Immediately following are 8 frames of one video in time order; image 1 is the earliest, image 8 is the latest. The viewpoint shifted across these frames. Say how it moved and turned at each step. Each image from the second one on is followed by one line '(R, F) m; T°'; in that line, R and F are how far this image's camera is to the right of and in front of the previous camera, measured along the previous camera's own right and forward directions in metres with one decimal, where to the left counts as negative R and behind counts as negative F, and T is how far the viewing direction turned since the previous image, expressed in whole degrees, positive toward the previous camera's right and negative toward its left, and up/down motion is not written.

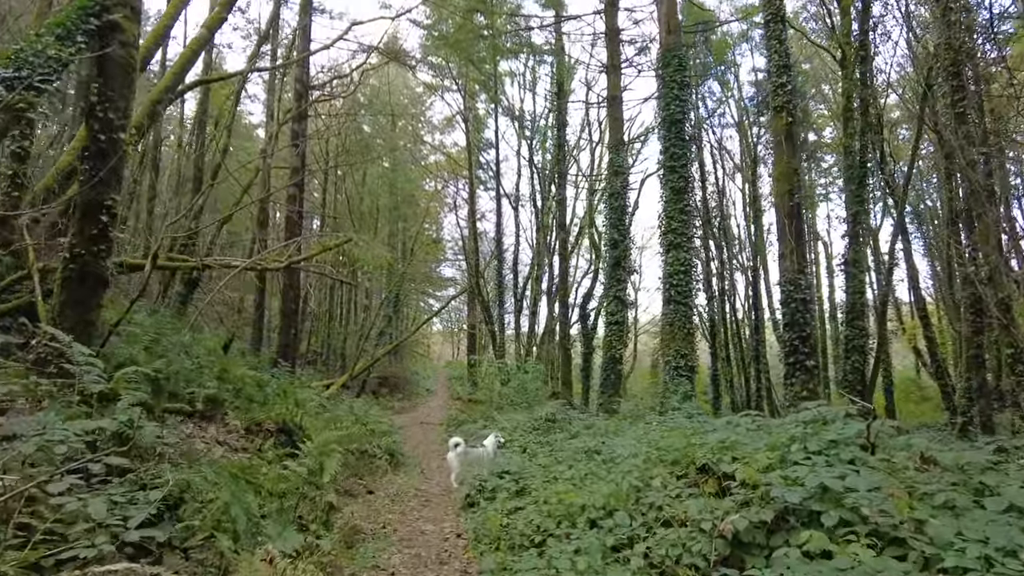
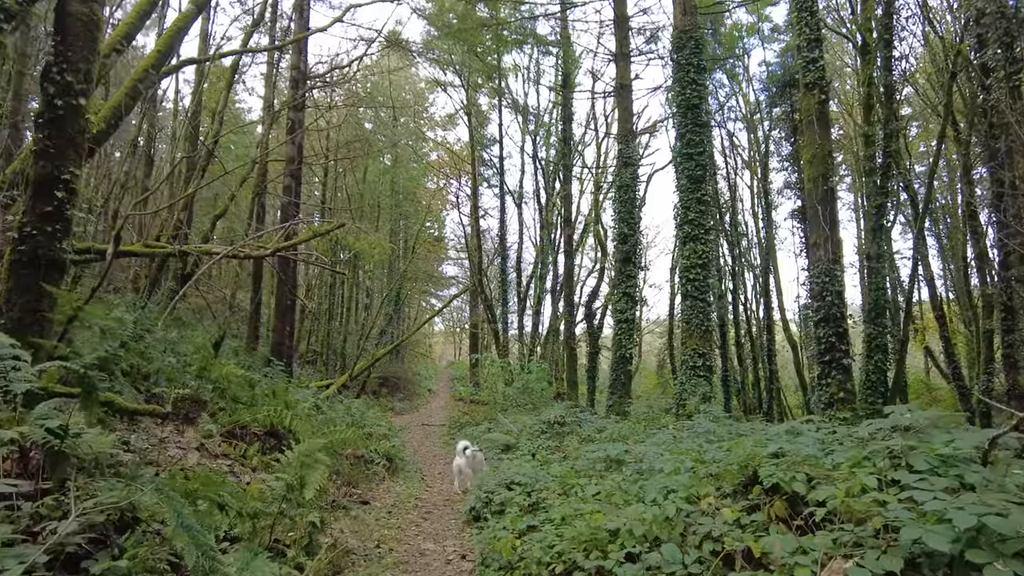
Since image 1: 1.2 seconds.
(-0.1, +0.7) m; 0°
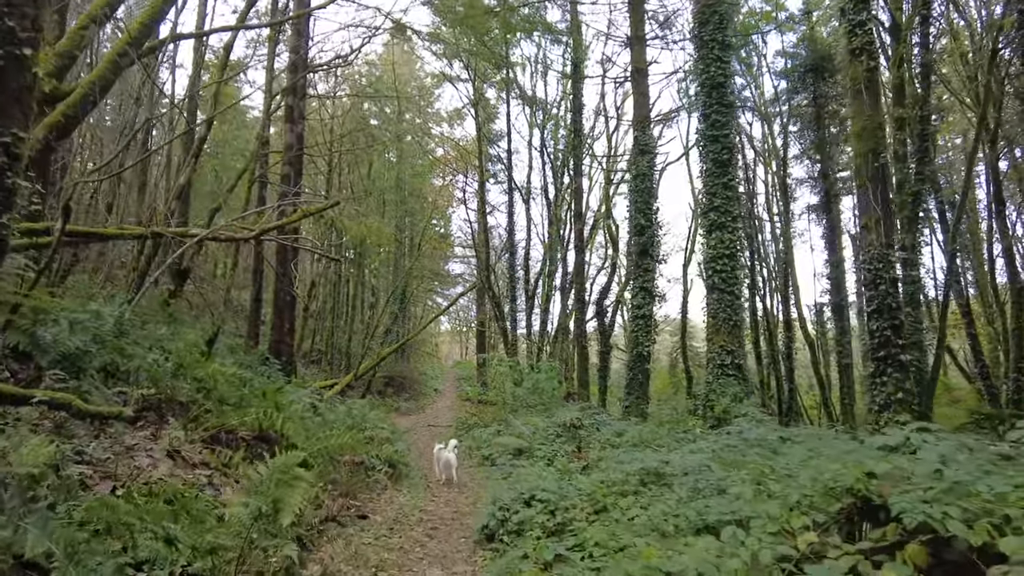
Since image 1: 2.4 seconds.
(-0.1, +0.7) m; -1°
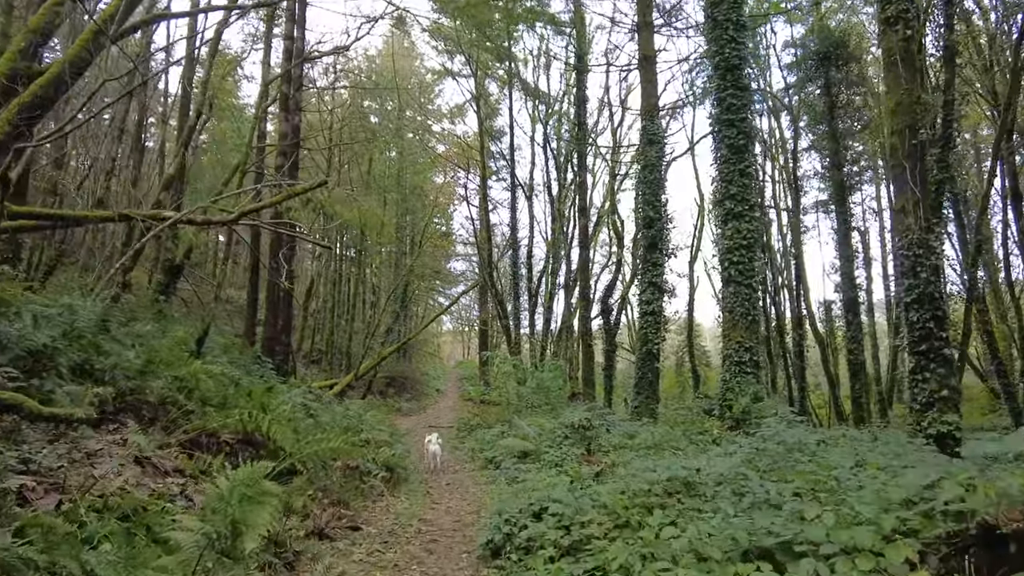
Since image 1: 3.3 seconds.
(0.0, +0.5) m; 0°
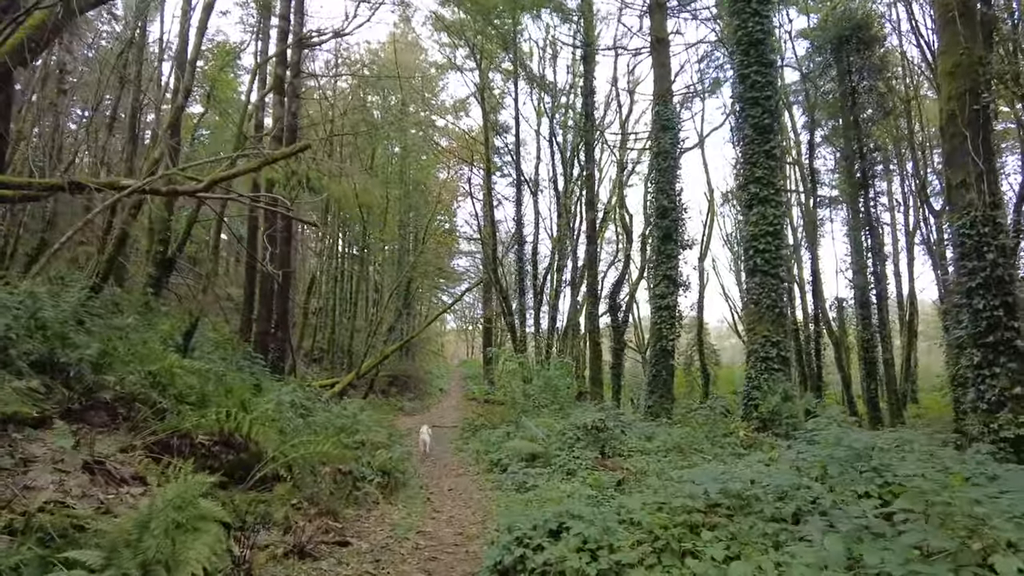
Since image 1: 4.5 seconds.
(-0.1, +0.7) m; 0°
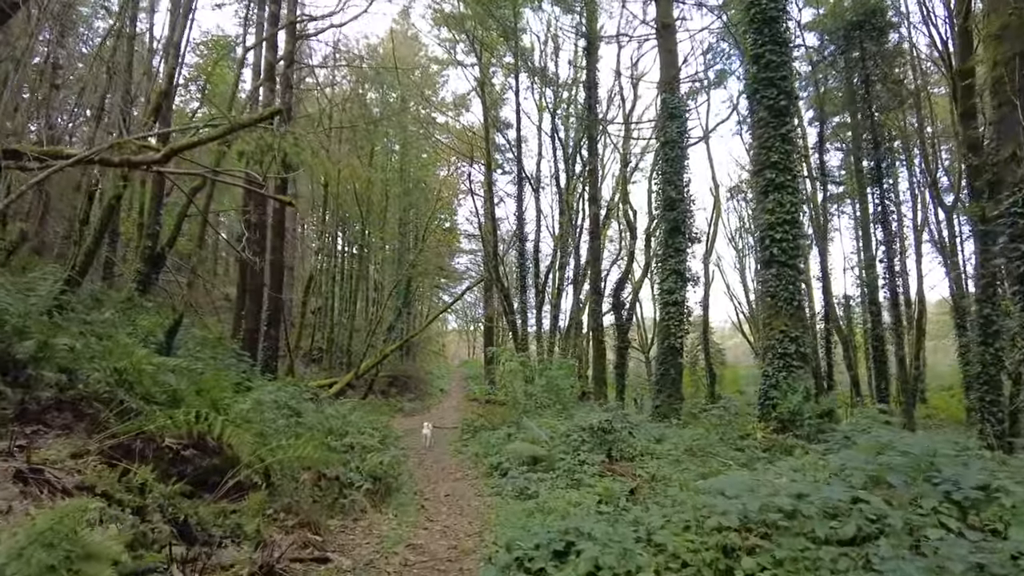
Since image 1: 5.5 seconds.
(0.0, +0.5) m; 0°
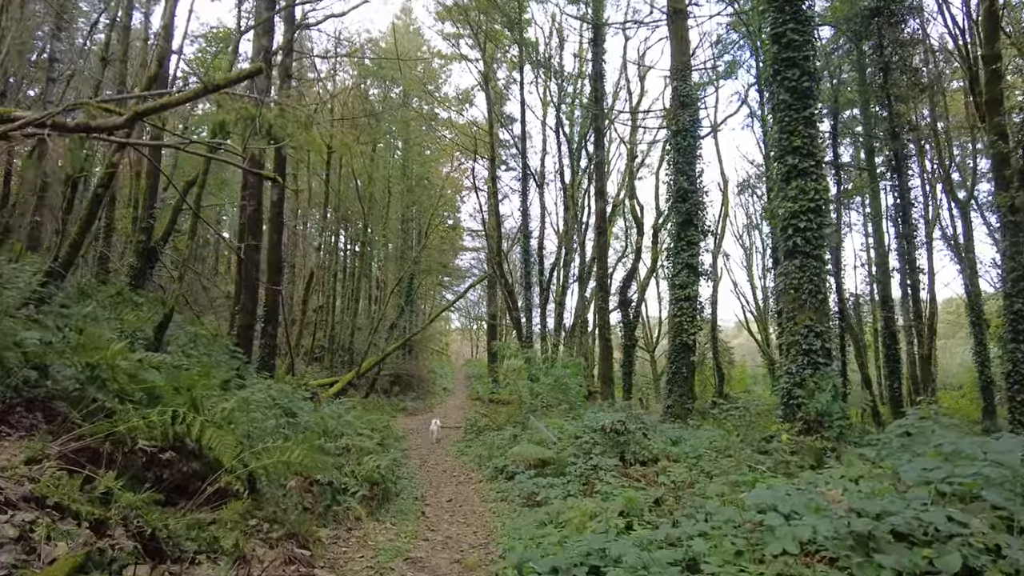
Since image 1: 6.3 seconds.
(0.0, +0.5) m; 0°
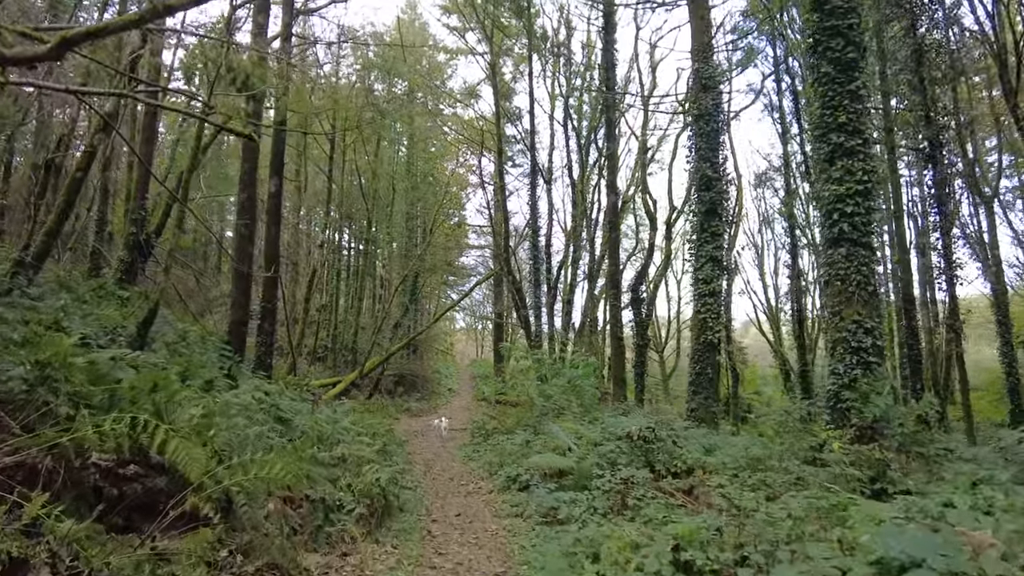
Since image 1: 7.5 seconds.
(-0.1, +0.7) m; 0°
